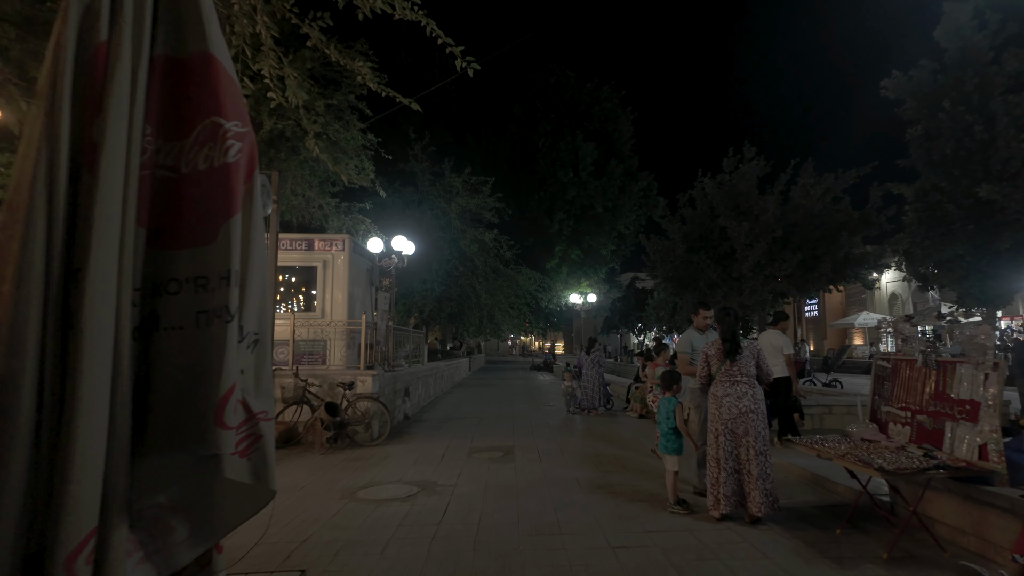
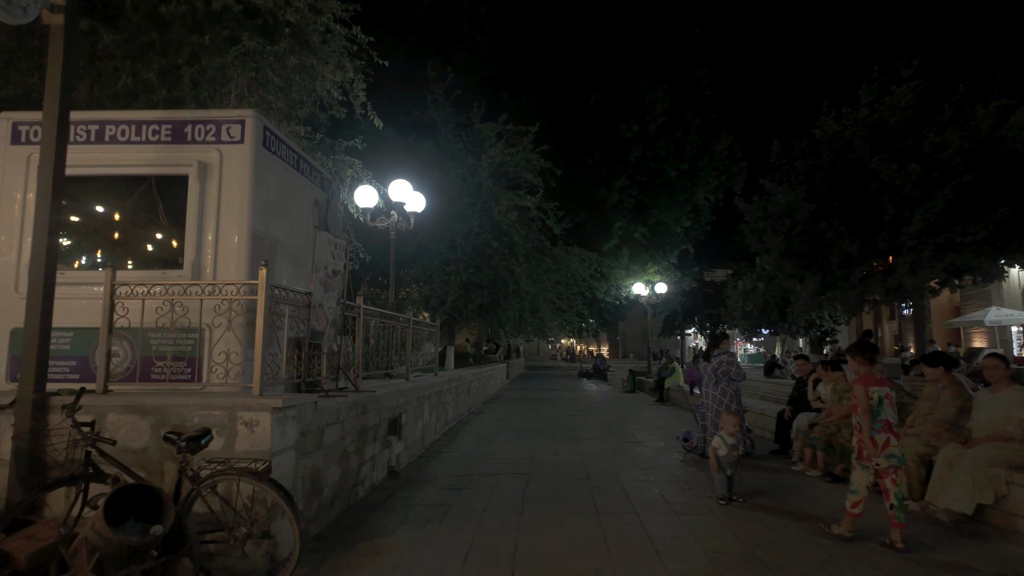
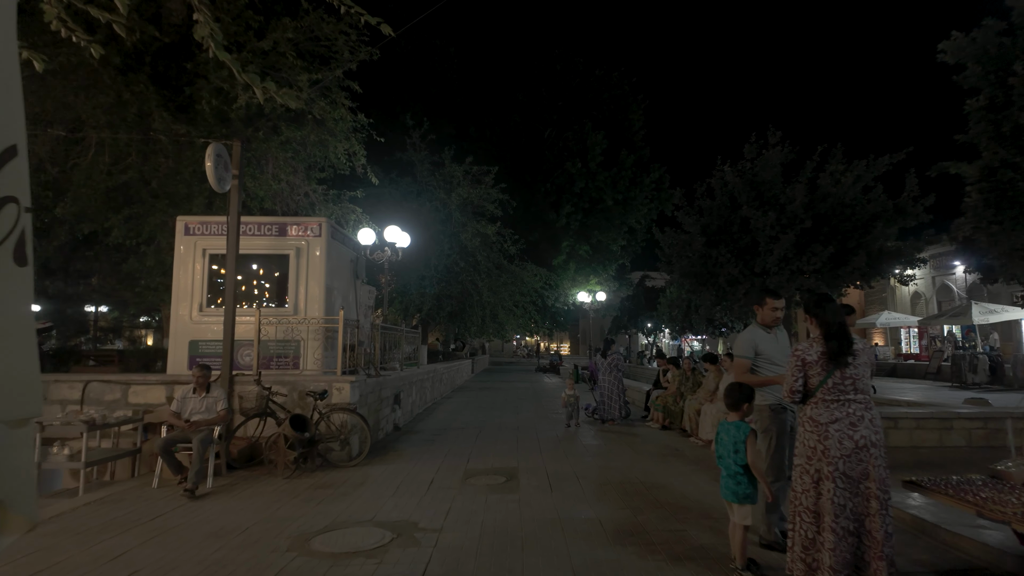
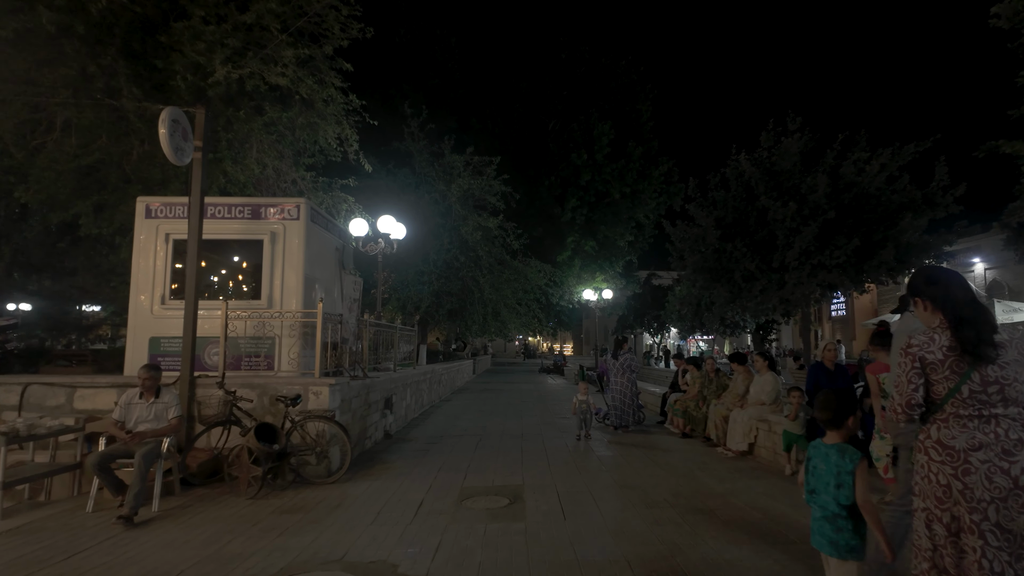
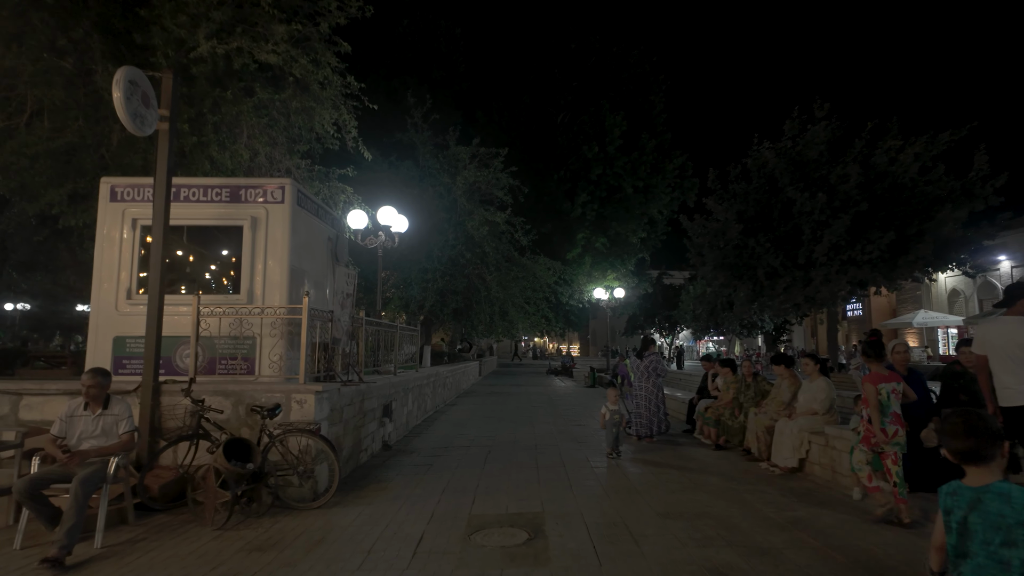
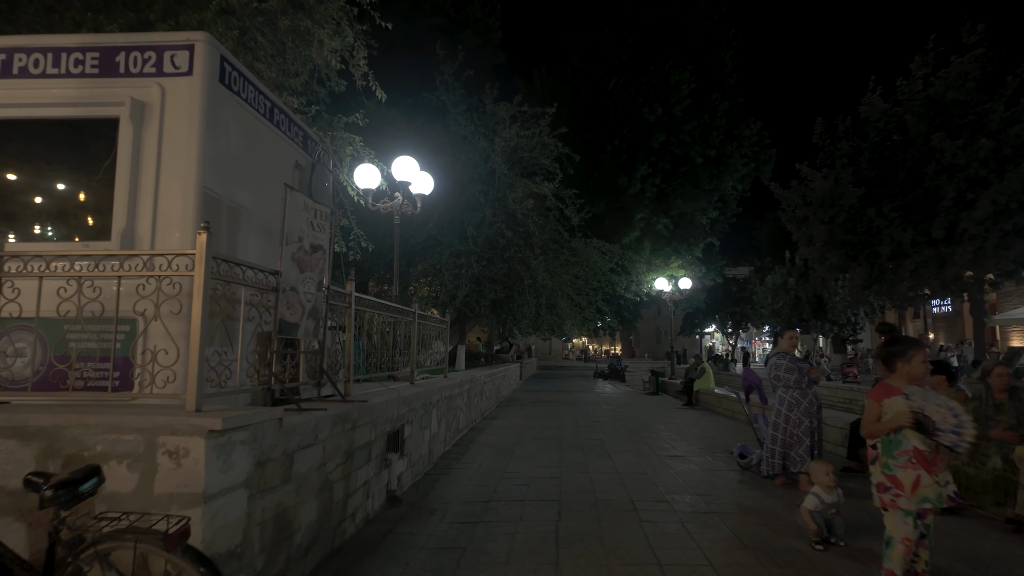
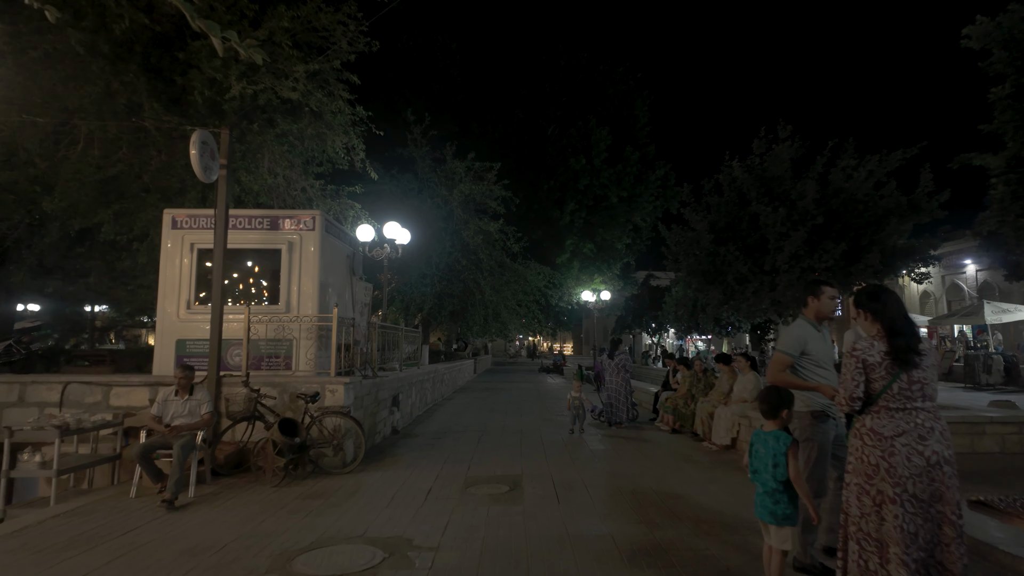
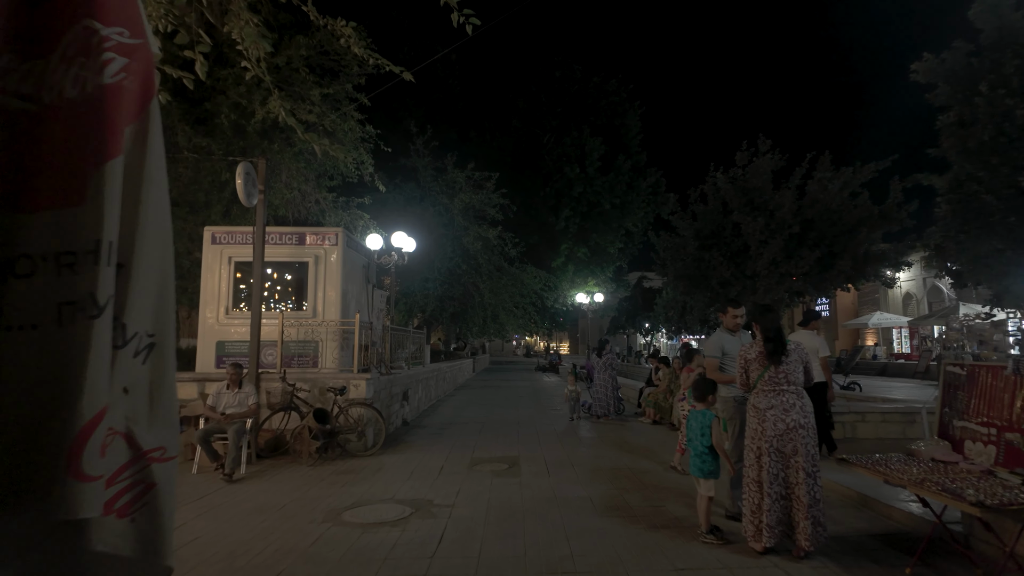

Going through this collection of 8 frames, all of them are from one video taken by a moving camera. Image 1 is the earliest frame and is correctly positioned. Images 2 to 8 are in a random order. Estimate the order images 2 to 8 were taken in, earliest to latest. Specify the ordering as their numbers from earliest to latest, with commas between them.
8, 3, 7, 4, 5, 2, 6
